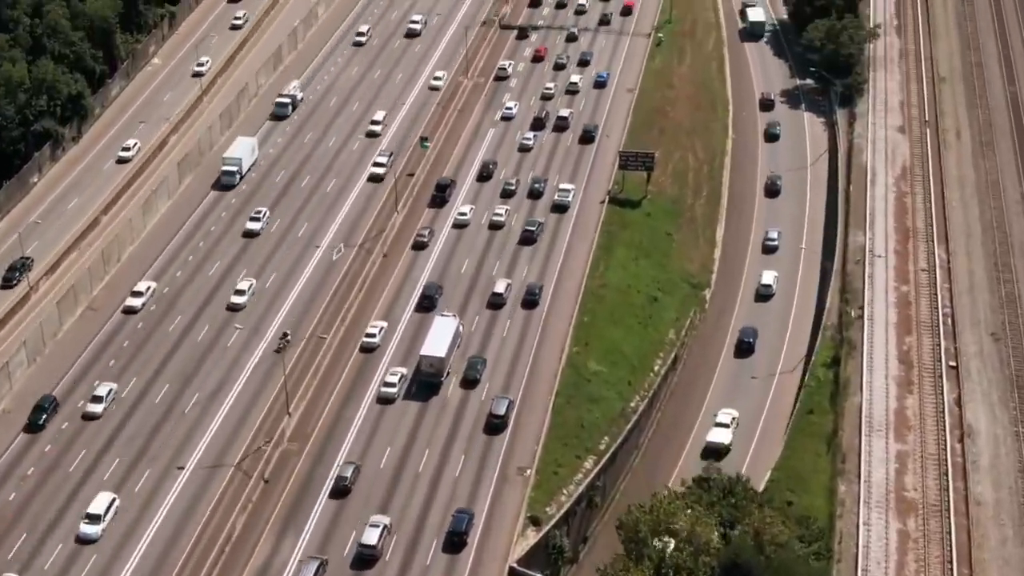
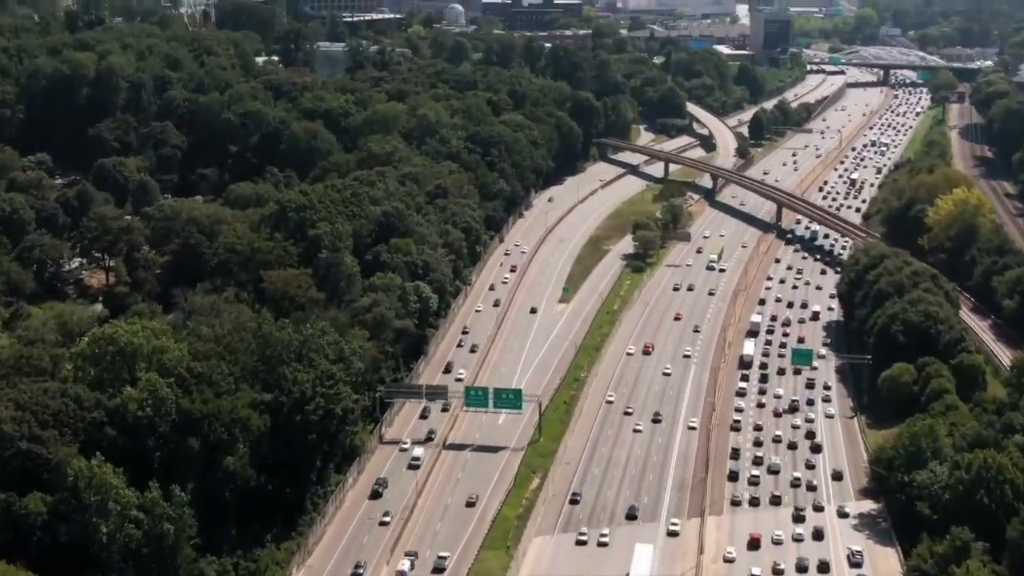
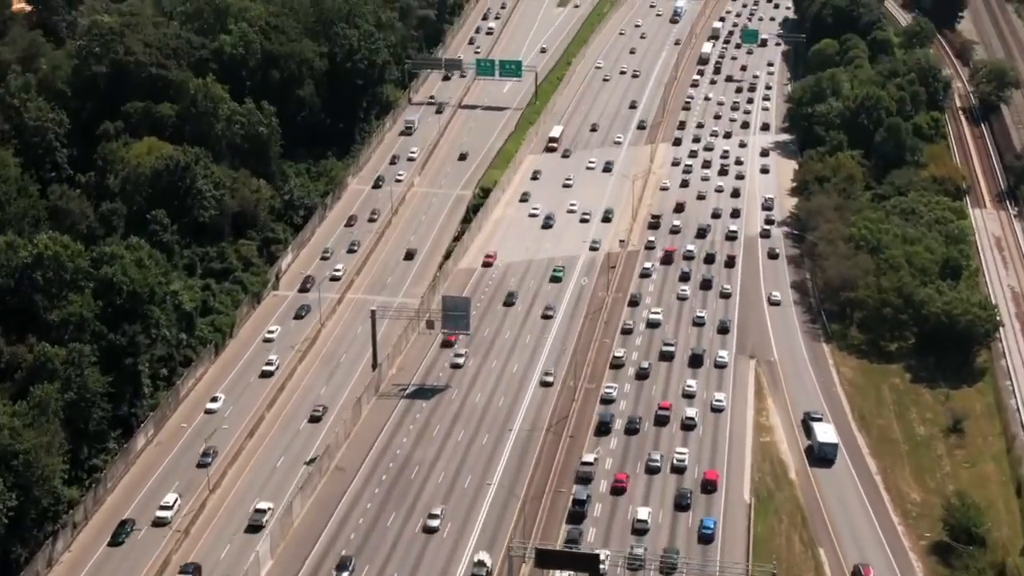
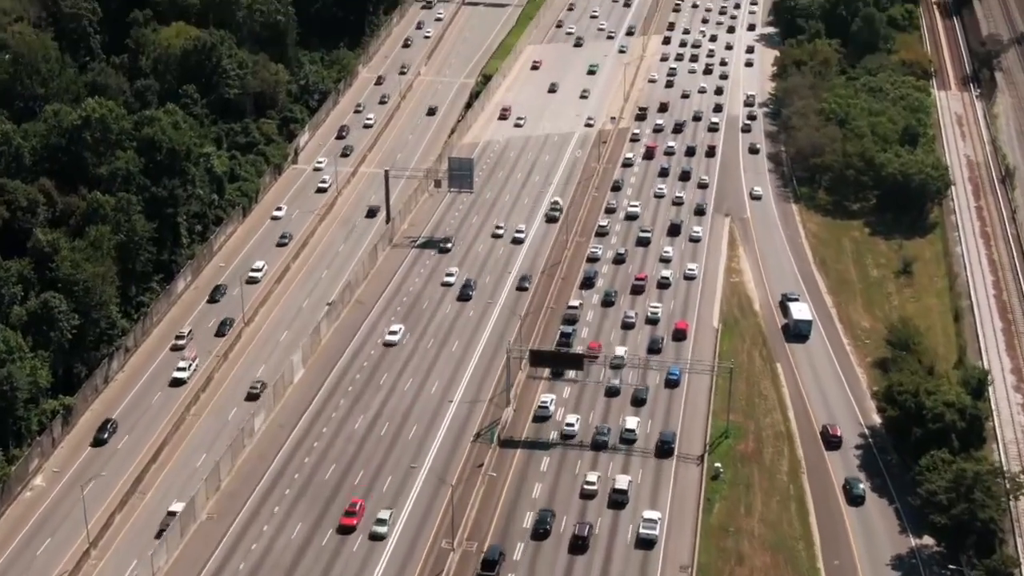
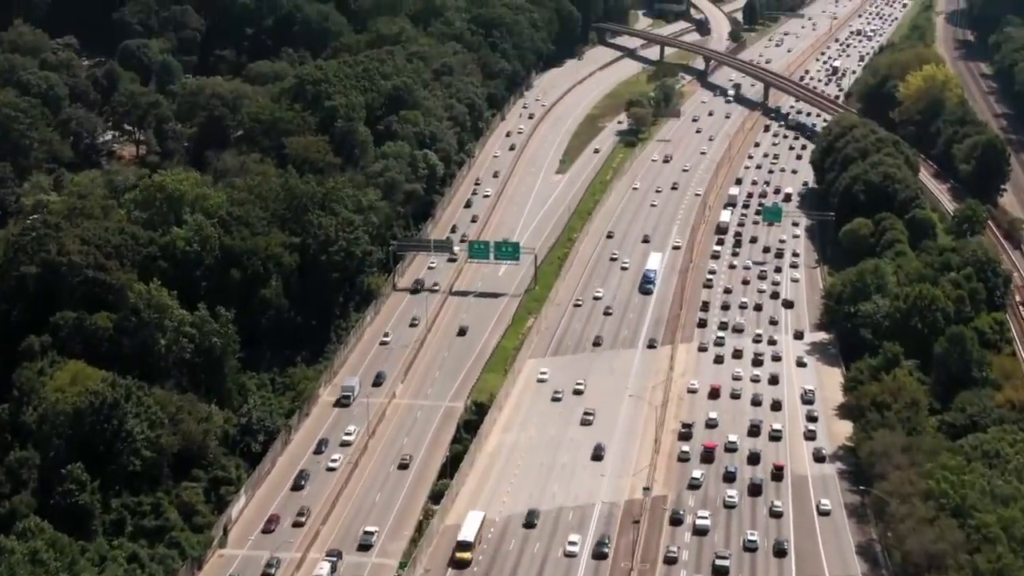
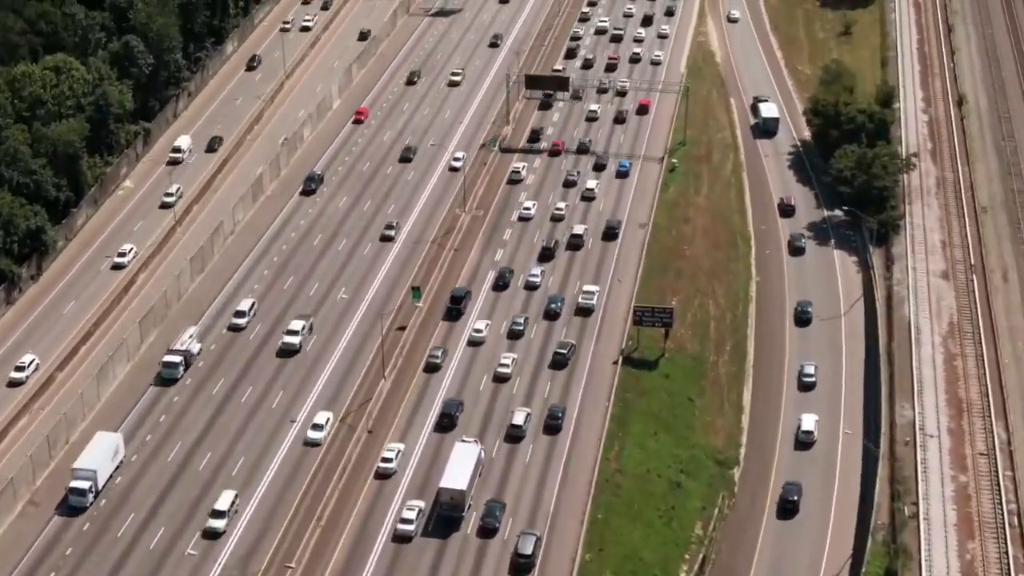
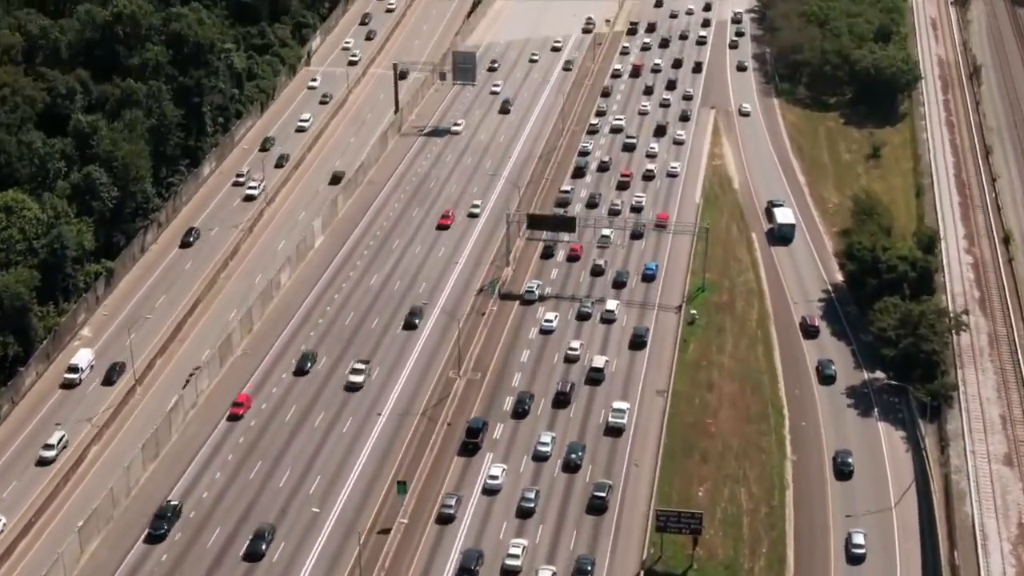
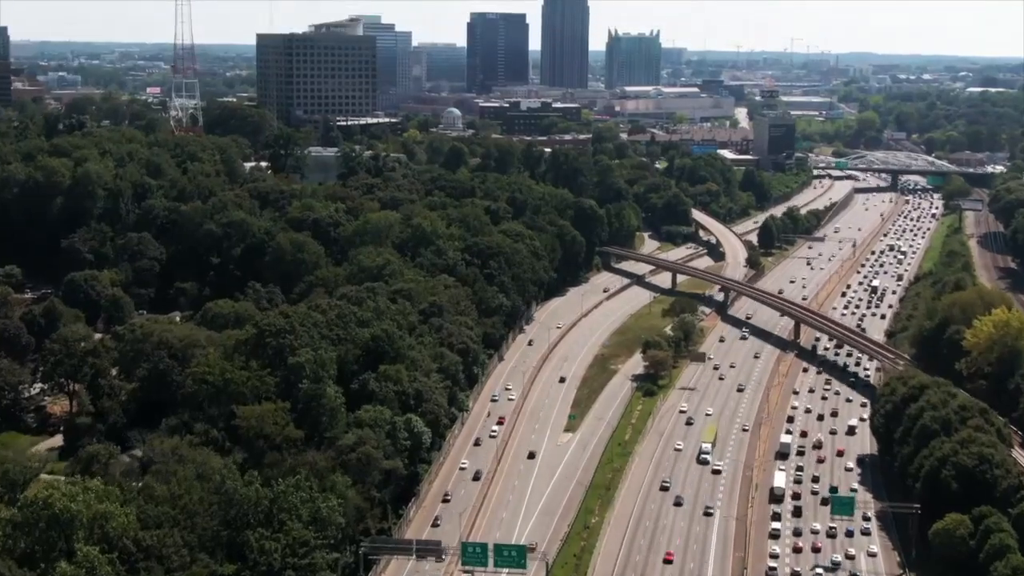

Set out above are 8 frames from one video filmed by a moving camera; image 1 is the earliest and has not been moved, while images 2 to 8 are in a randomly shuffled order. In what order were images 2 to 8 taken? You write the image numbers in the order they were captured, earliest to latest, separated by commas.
6, 7, 4, 3, 5, 2, 8
